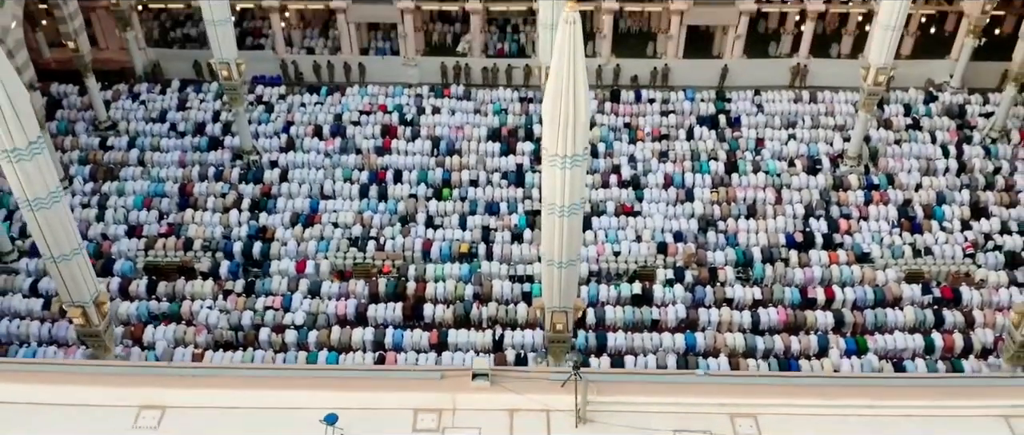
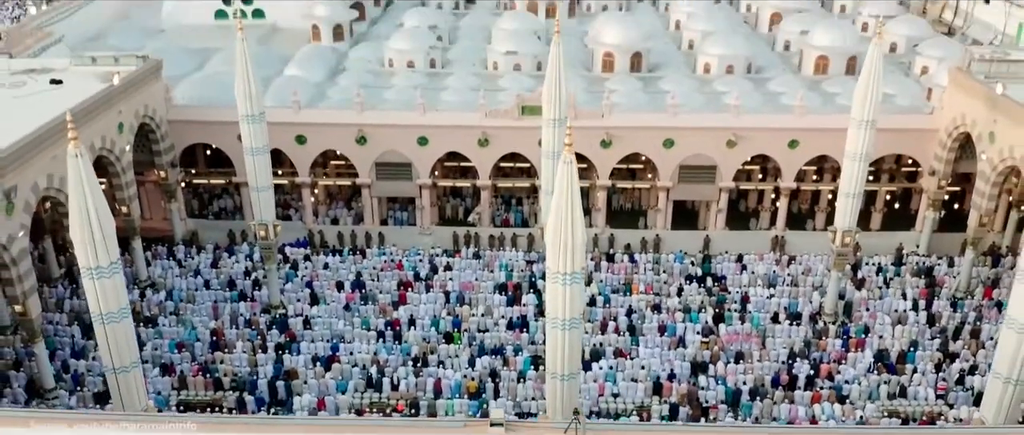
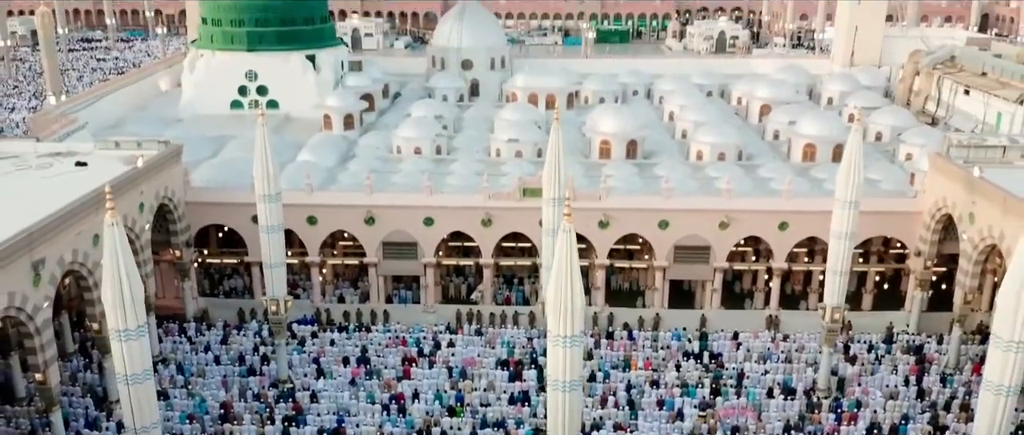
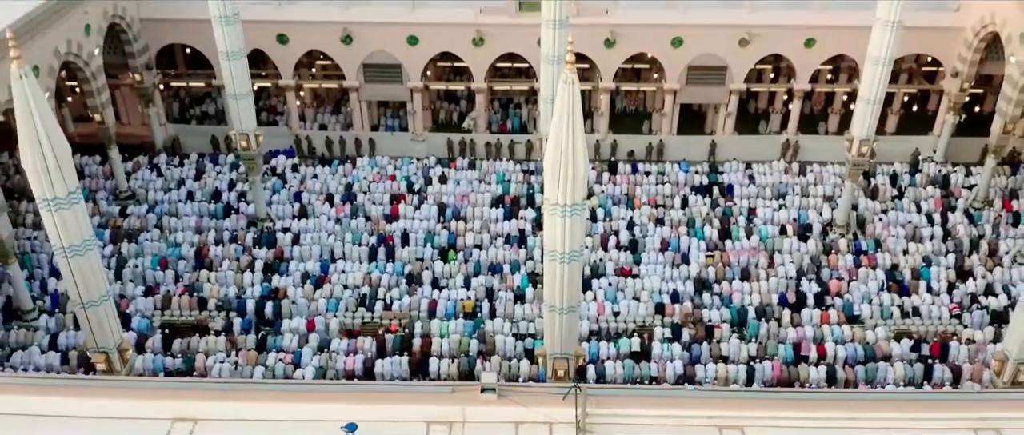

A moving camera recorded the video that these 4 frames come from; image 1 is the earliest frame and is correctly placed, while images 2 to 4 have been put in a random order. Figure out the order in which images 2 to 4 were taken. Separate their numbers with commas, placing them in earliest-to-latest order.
4, 2, 3
